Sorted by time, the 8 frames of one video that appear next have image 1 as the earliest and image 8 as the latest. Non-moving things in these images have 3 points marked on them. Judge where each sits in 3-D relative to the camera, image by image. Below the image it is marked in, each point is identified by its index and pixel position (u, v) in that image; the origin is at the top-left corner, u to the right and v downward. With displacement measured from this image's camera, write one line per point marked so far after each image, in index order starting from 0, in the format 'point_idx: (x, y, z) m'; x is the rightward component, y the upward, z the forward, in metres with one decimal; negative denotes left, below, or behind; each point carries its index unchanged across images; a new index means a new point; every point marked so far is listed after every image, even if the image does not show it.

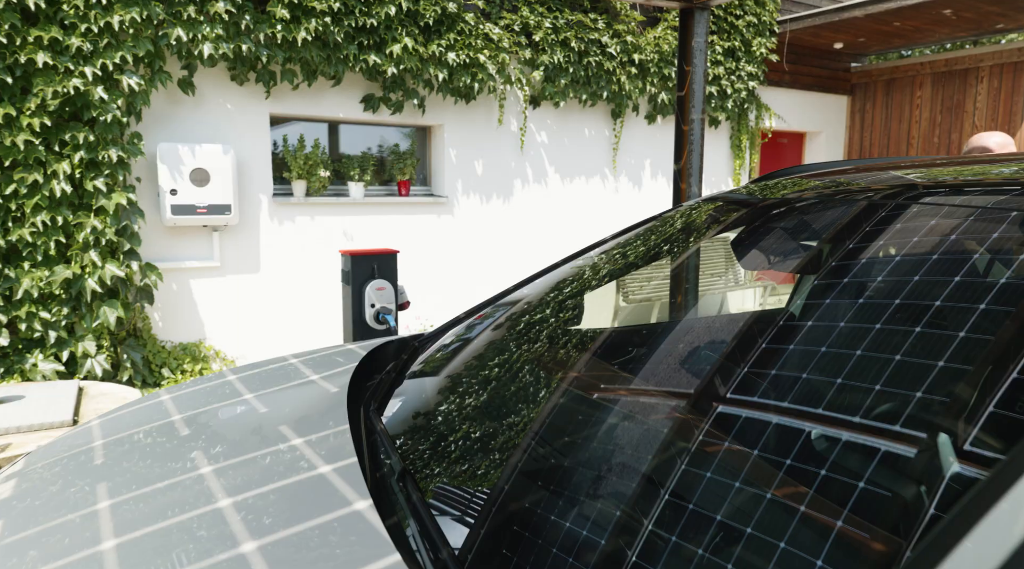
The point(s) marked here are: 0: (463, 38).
0: (-0.4, +2.1, +6.3) m
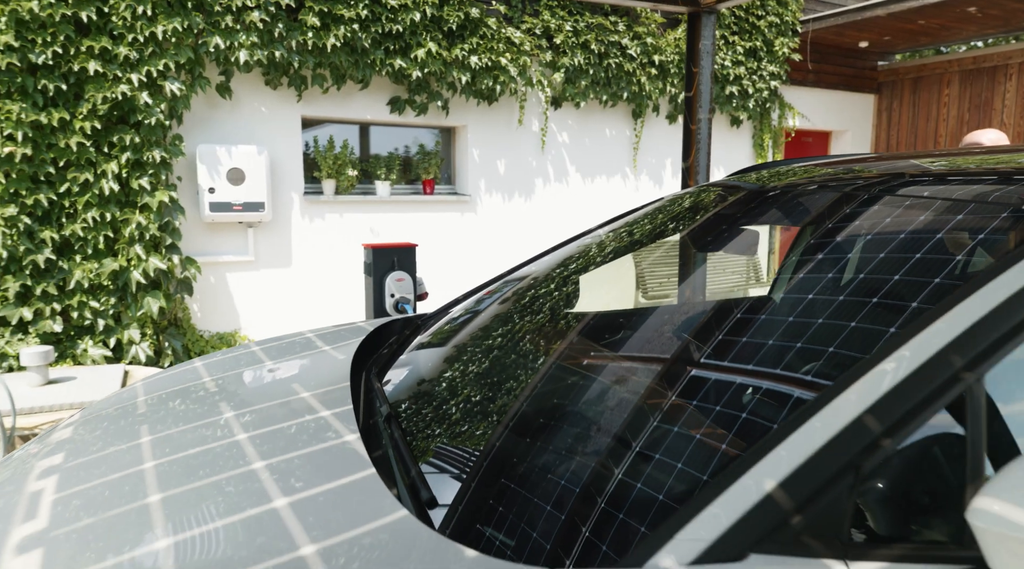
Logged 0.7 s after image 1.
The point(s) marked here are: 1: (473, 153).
0: (-0.2, +2.2, +6.6) m
1: (-0.4, +1.2, +6.9) m
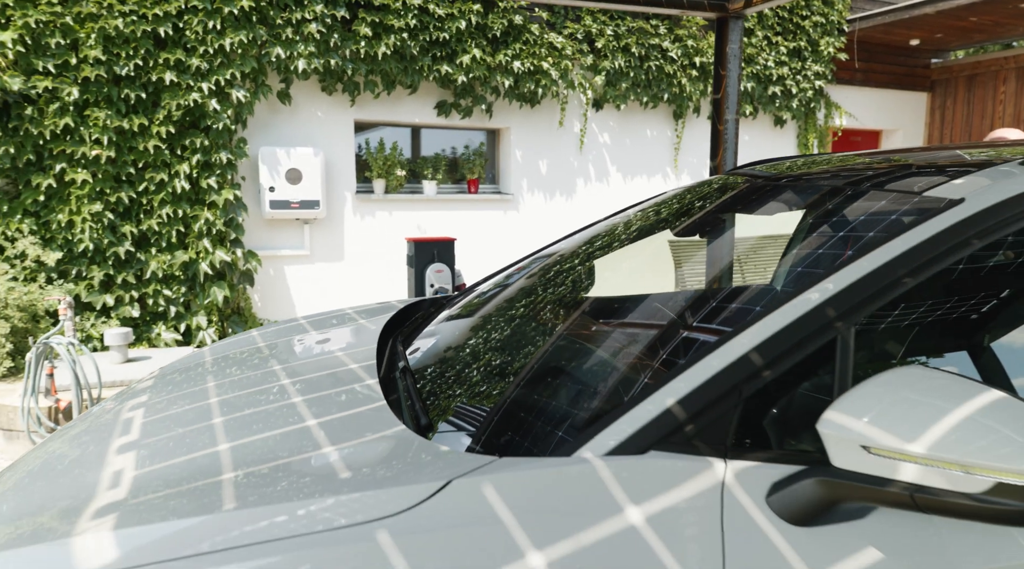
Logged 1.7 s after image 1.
0: (+0.2, +2.2, +6.9) m
1: (0.0, +1.3, +7.2) m
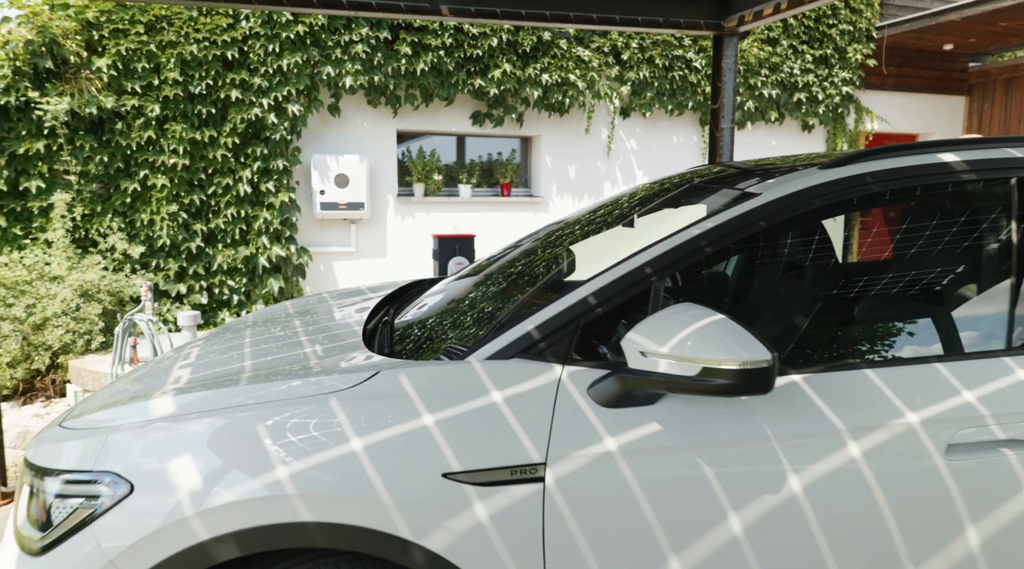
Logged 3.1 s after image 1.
0: (+0.5, +2.3, +7.4) m
1: (+0.4, +1.3, +7.8) m
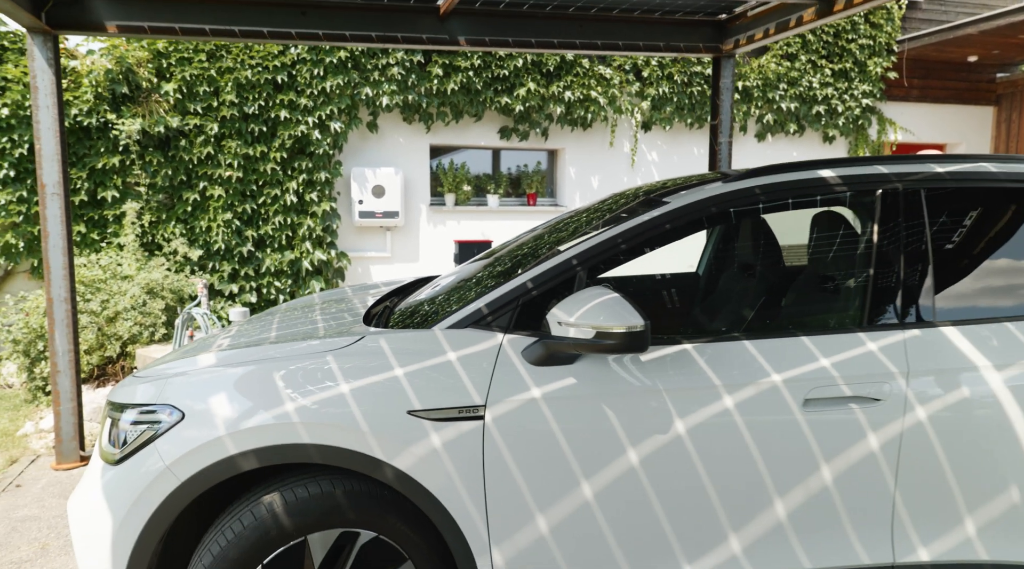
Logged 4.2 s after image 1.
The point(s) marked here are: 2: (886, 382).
0: (+0.7, +2.2, +7.9) m
1: (+0.7, +1.3, +8.3) m
2: (+1.1, -0.3, +2.1) m
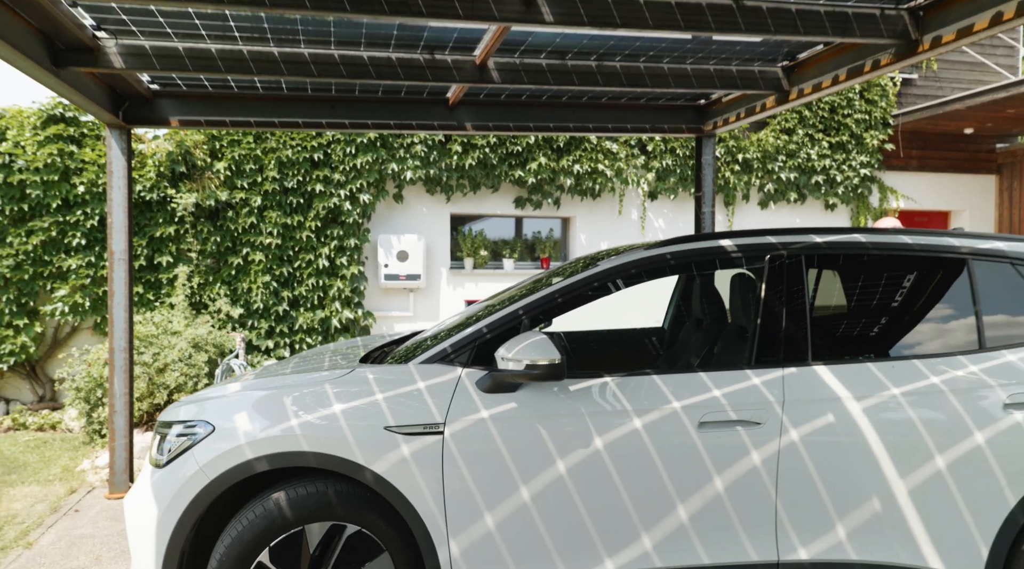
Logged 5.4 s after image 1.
0: (+0.9, +1.6, +8.7) m
1: (+0.8, +0.6, +8.9) m
2: (+0.9, -0.5, +2.6) m
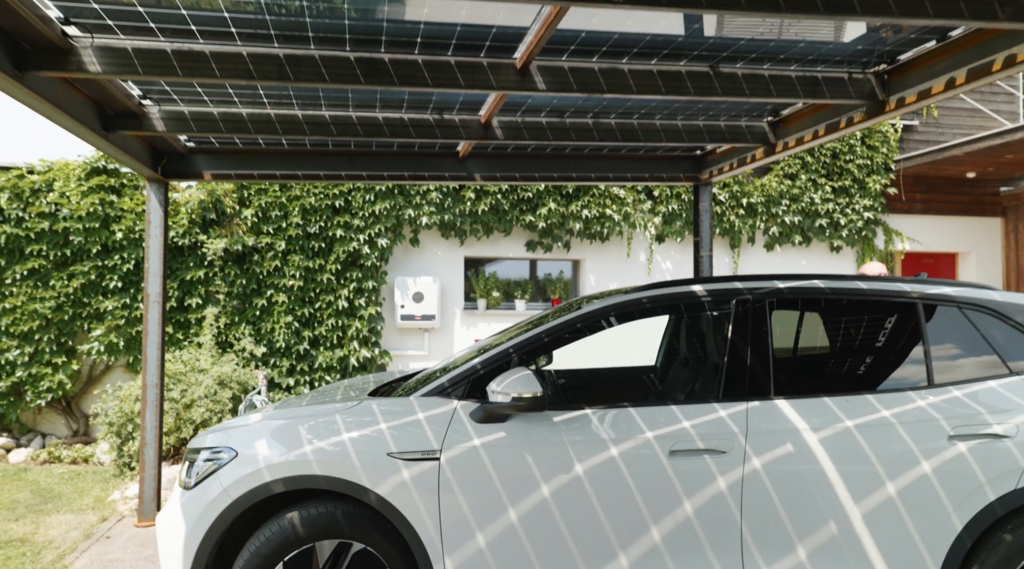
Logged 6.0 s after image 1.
0: (+1.0, +1.1, +9.0) m
1: (+1.0, +0.1, +9.3) m
2: (+0.9, -0.6, +2.9) m
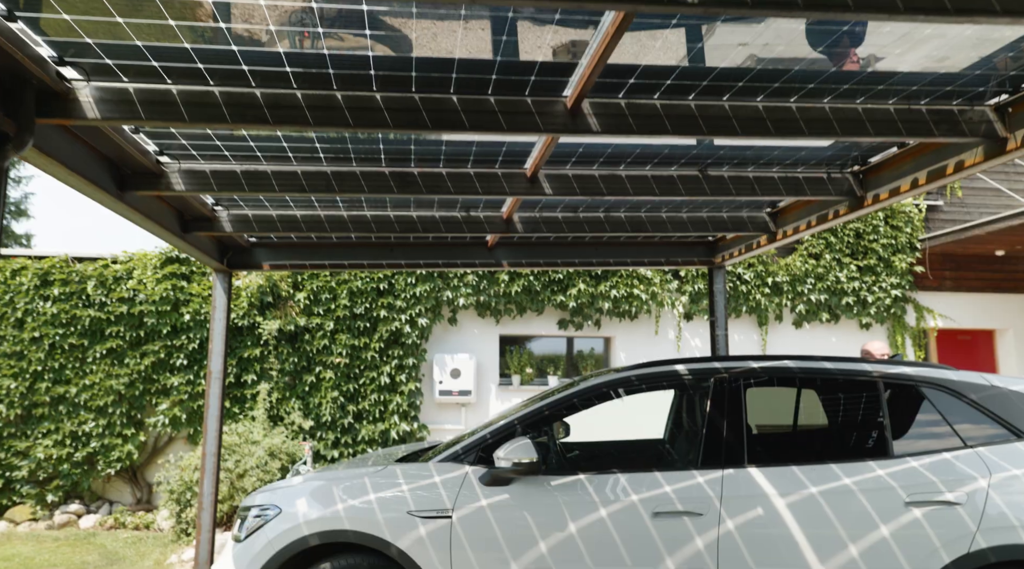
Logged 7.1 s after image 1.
0: (+1.5, +0.1, +9.5) m
1: (+1.4, -0.9, +9.7) m
2: (+0.9, -1.0, +3.3) m
